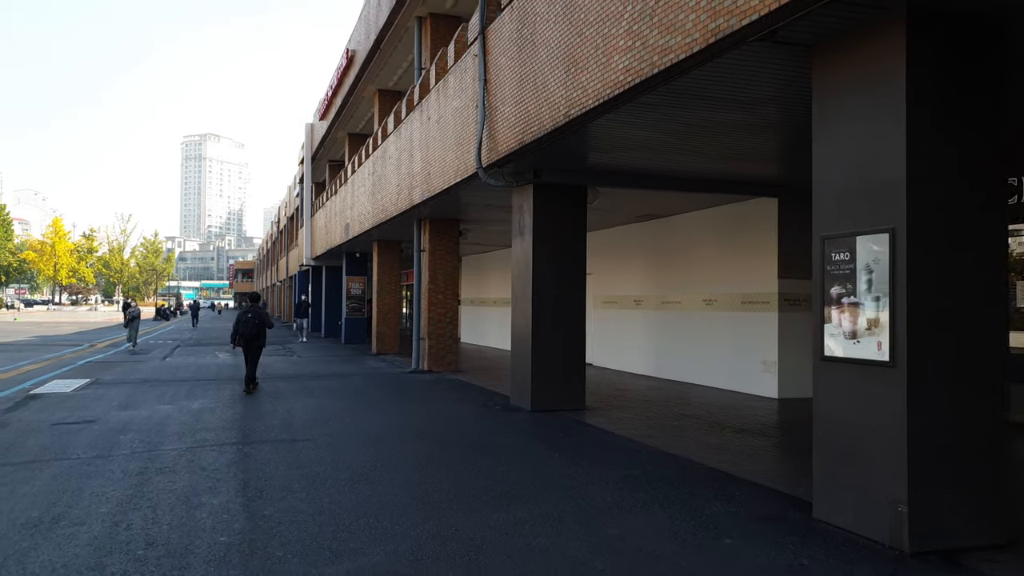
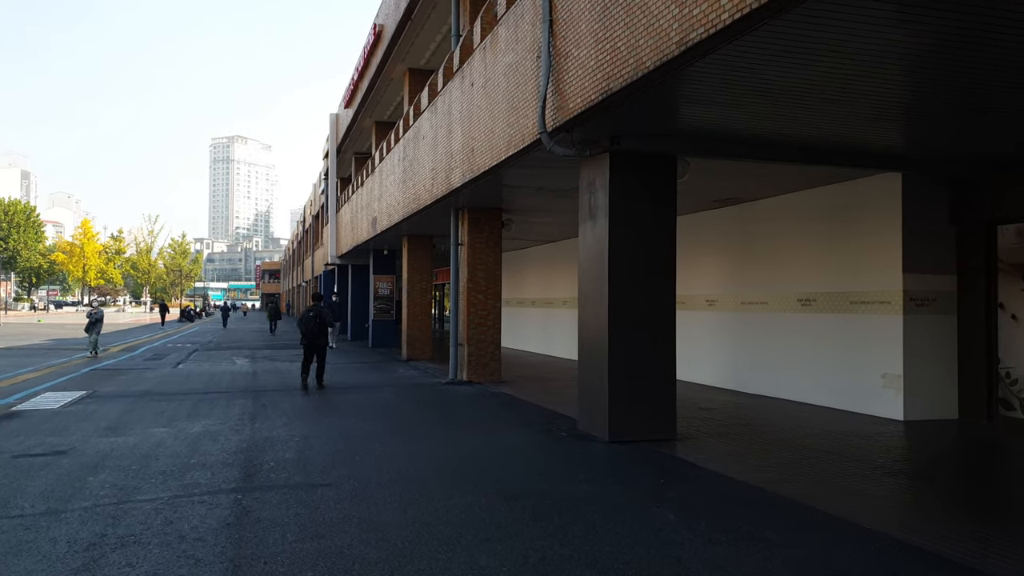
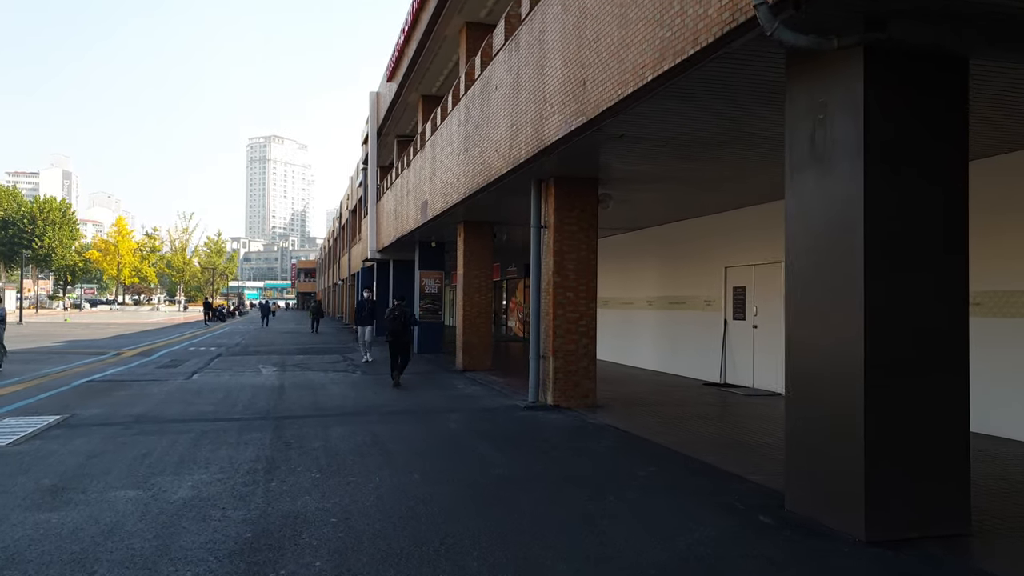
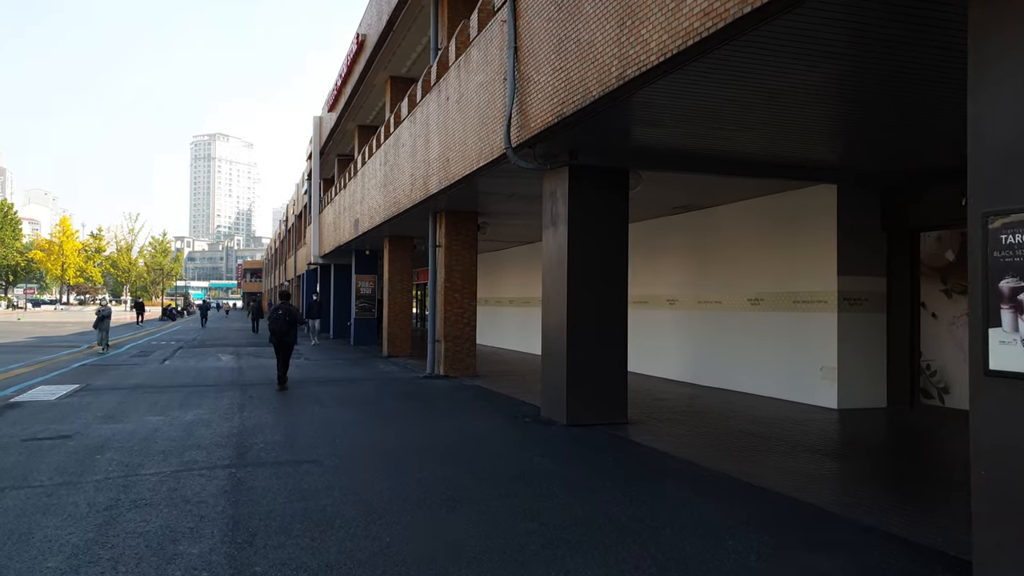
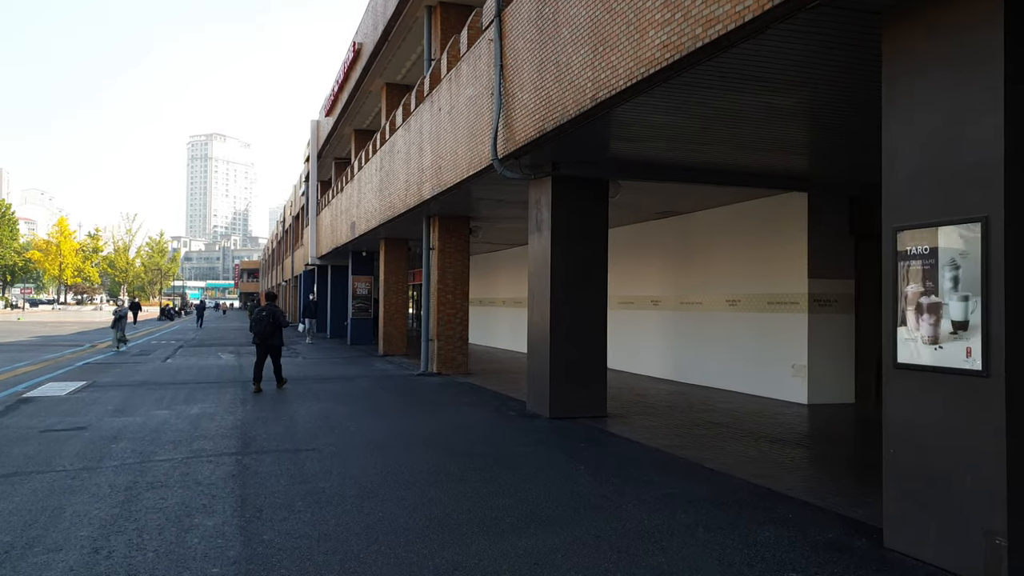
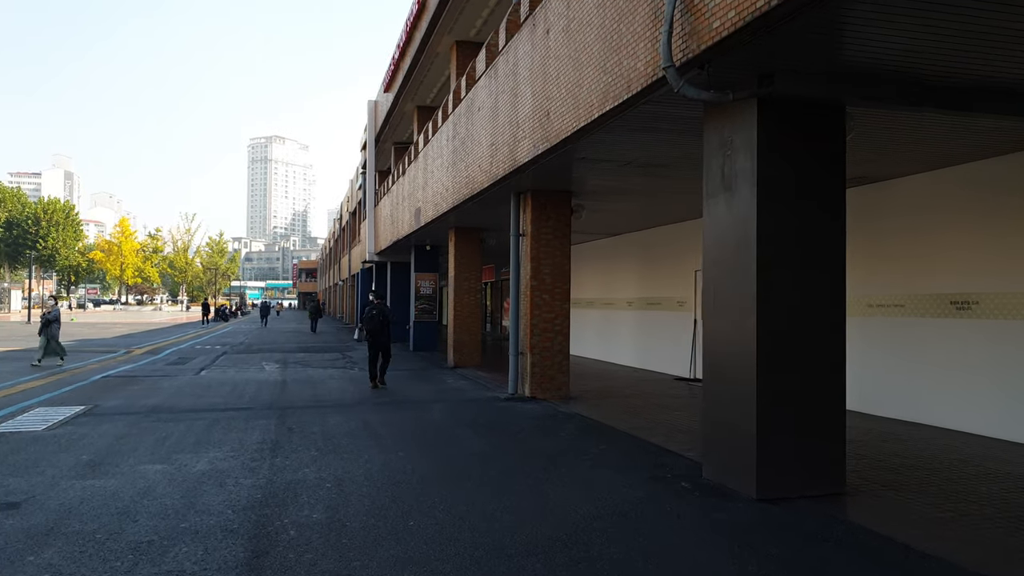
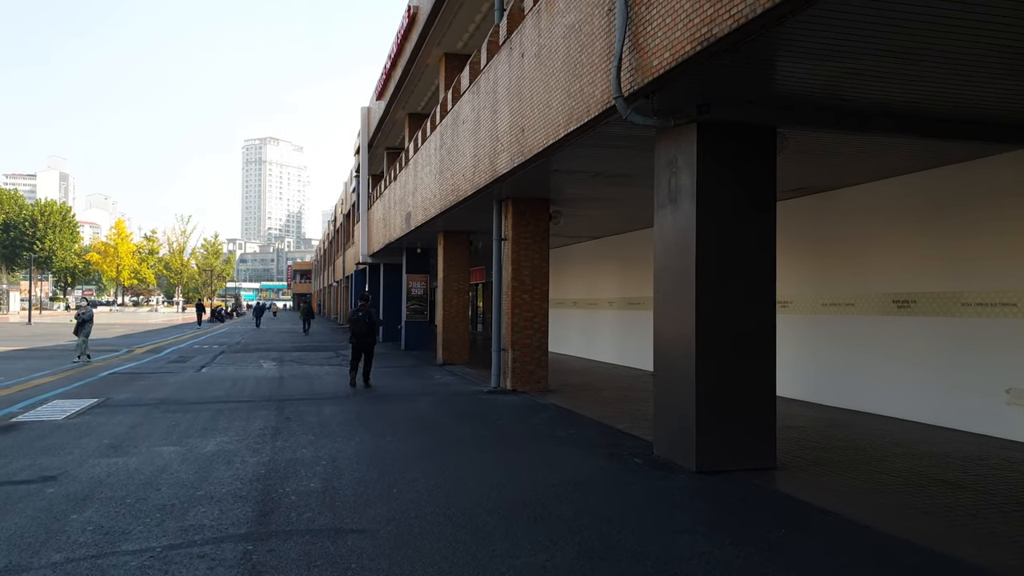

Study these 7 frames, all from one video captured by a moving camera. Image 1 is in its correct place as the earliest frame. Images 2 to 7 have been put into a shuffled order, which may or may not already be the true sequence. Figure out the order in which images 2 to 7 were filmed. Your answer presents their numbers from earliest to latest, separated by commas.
5, 4, 2, 7, 6, 3
